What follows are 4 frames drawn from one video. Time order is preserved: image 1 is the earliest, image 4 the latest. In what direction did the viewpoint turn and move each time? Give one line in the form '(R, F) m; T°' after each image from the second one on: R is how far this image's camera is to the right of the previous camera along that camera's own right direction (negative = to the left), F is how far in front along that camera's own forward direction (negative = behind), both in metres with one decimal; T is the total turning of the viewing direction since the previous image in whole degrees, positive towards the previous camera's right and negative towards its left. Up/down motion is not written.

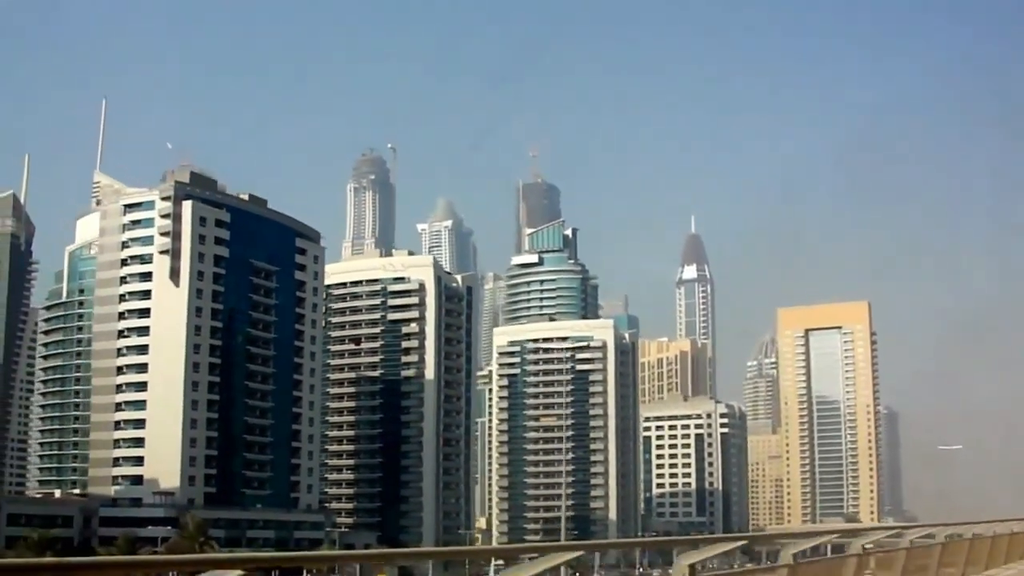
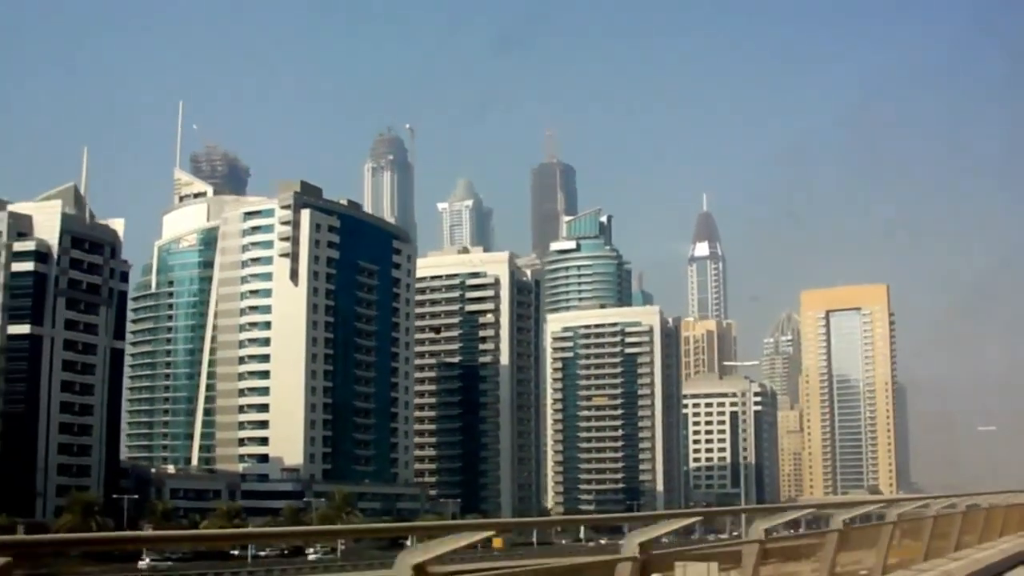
(-6.8, -10.8) m; 0°
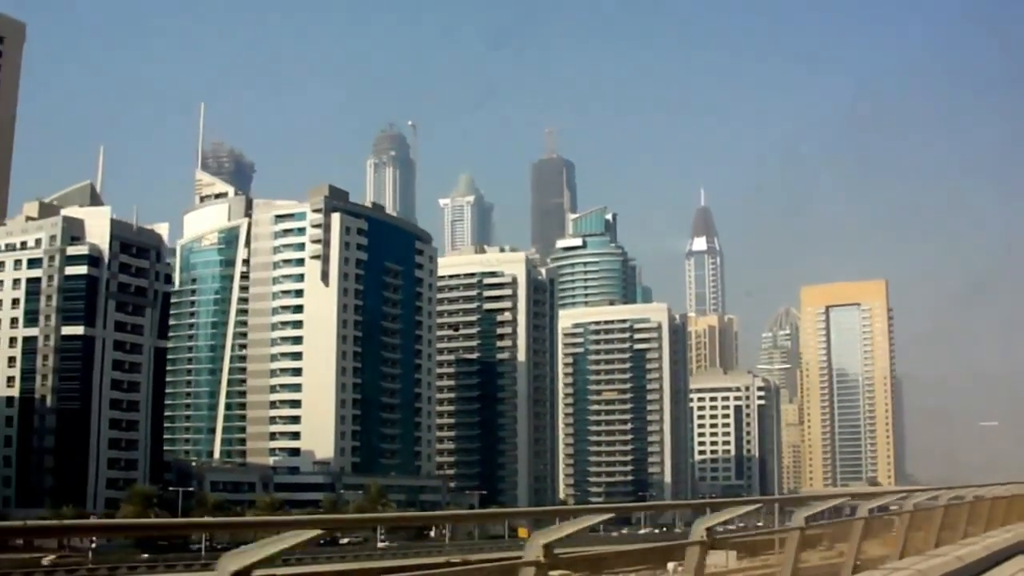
(-2.4, -4.0) m; 0°
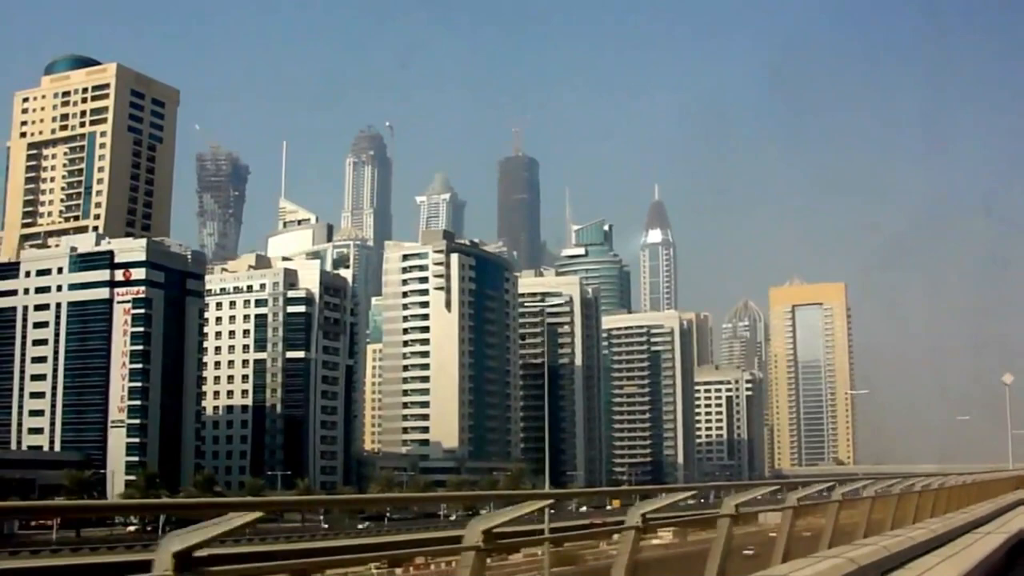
(-16.5, -27.9) m; +3°
